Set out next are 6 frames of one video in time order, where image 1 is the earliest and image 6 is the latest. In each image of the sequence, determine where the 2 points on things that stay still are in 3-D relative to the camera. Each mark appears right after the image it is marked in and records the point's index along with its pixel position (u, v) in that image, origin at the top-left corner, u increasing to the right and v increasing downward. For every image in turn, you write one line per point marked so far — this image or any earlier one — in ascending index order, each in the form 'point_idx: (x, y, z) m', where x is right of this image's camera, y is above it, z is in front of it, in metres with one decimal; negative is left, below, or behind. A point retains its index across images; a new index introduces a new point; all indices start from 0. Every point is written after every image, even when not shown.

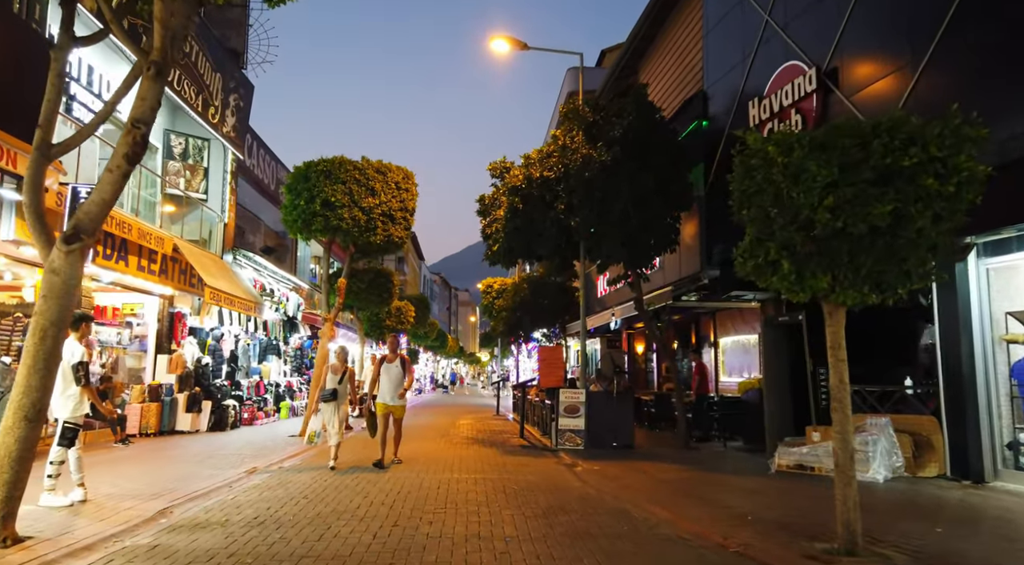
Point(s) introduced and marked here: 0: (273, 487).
0: (-3.1, -2.6, +8.5) m
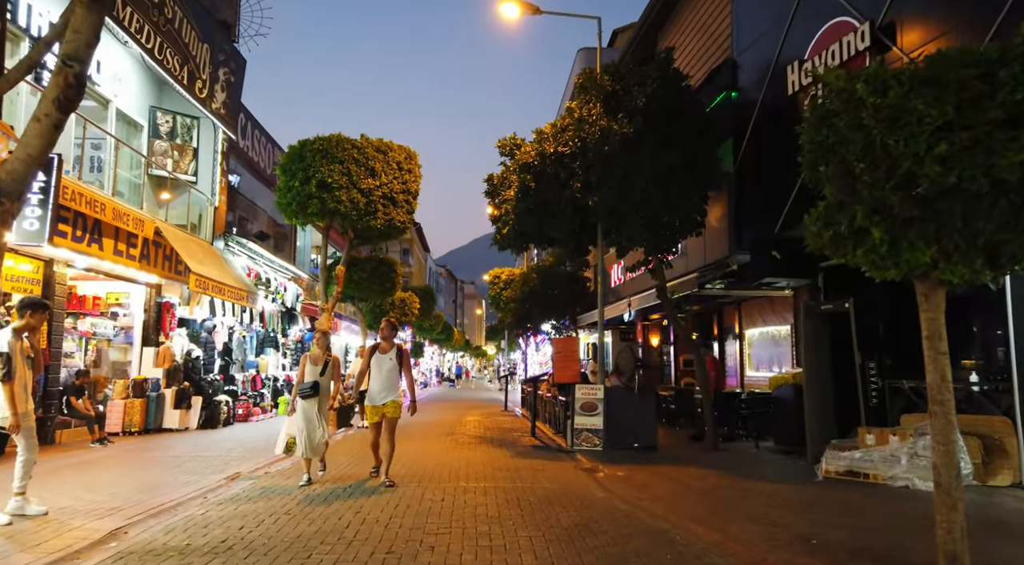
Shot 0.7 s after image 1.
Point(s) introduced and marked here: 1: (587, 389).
0: (-2.9, -2.4, +7.4) m
1: (+1.4, -2.0, +12.3) m
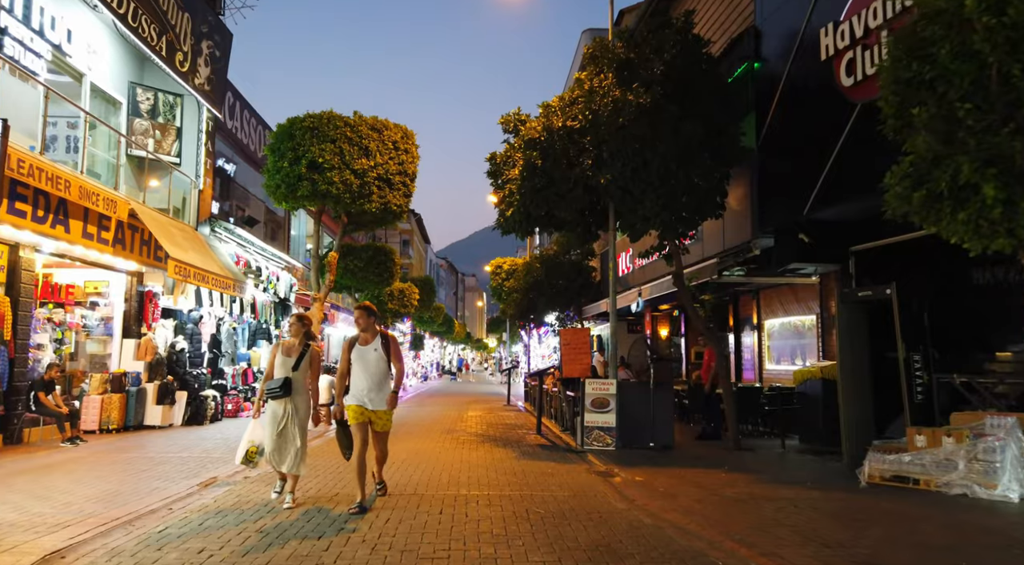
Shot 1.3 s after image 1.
0: (-2.8, -2.3, +6.5) m
1: (+1.4, -1.7, +11.4) m
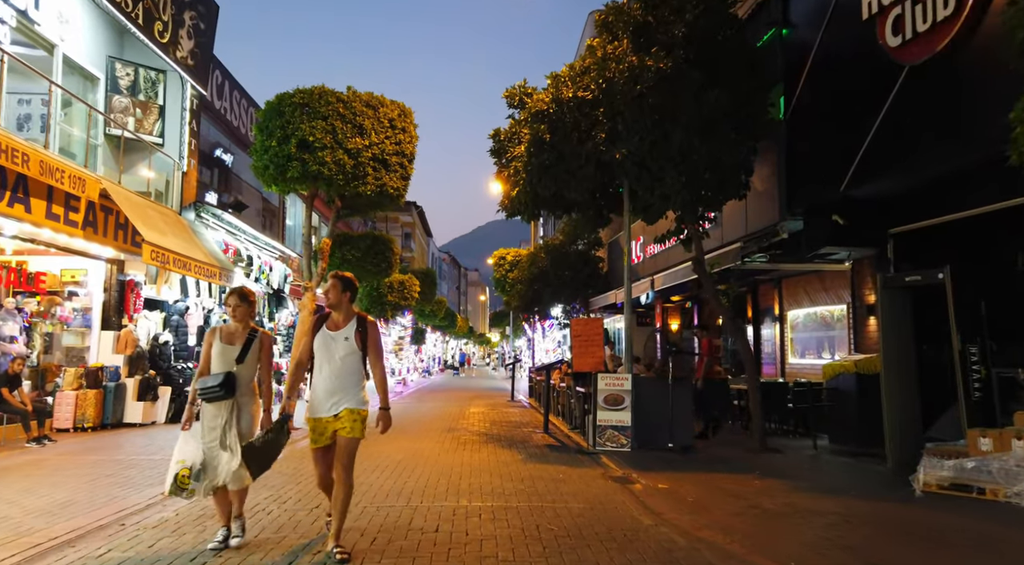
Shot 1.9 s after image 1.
0: (-2.8, -2.1, +5.6) m
1: (+1.5, -1.5, +10.4) m
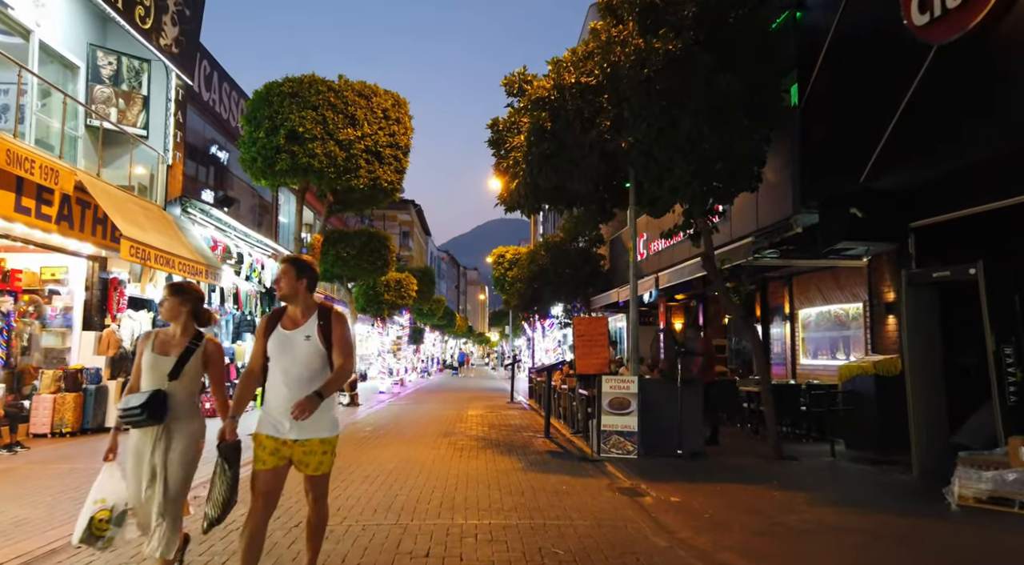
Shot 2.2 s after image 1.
0: (-2.8, -2.0, +5.0) m
1: (+1.5, -1.5, +9.8) m
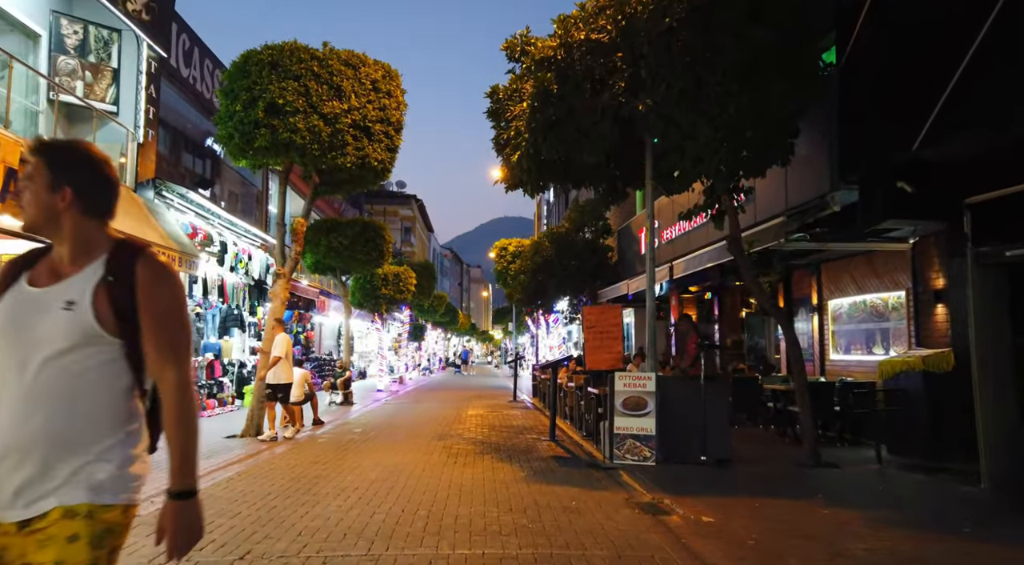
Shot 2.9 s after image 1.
0: (-2.8, -1.8, +3.8) m
1: (+1.5, -1.3, +8.7) m
